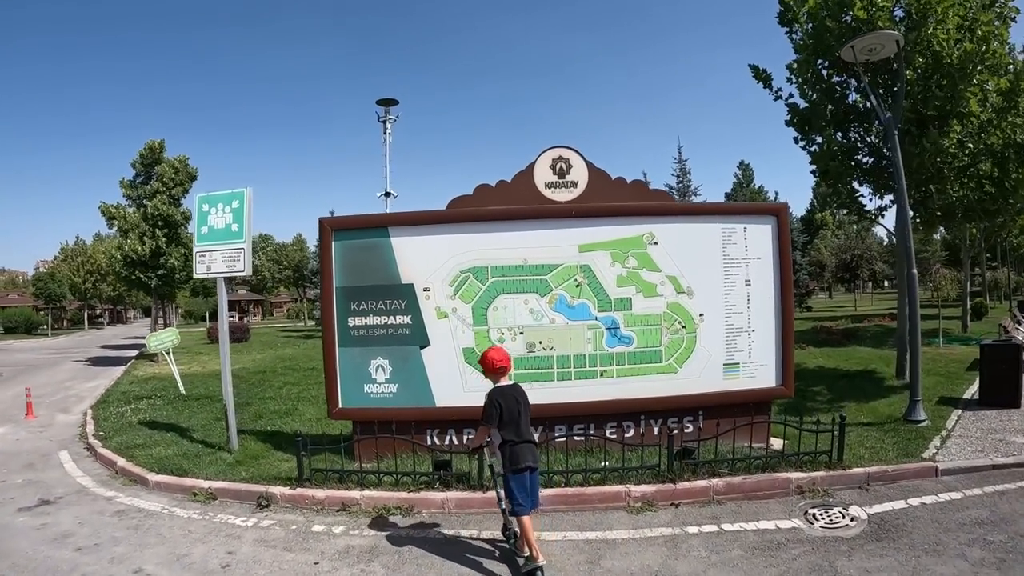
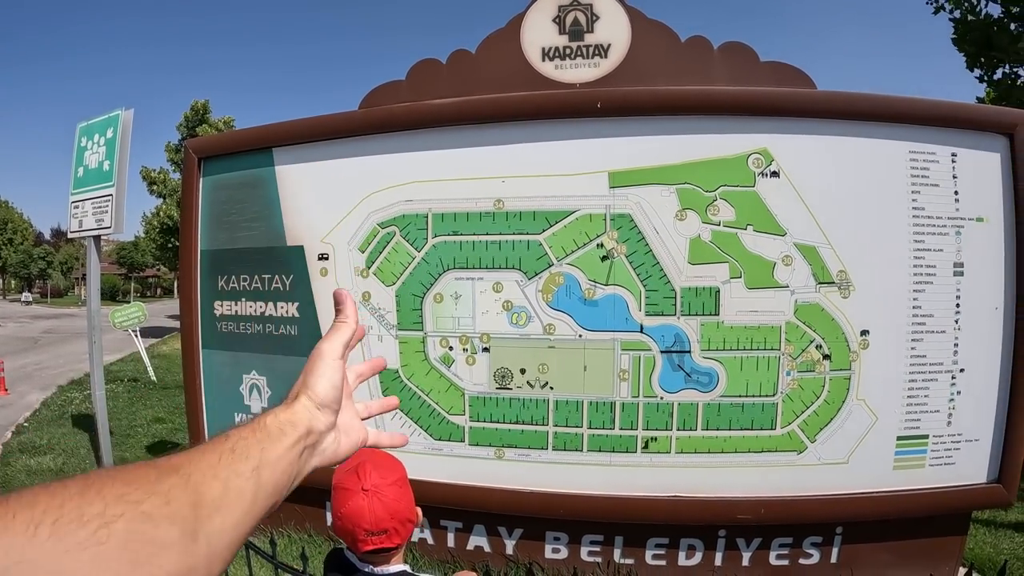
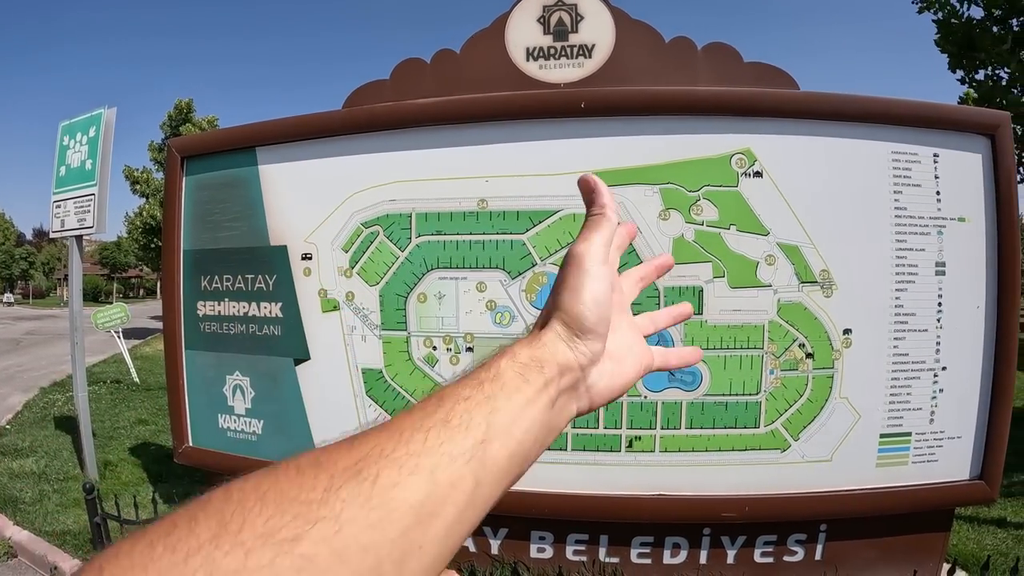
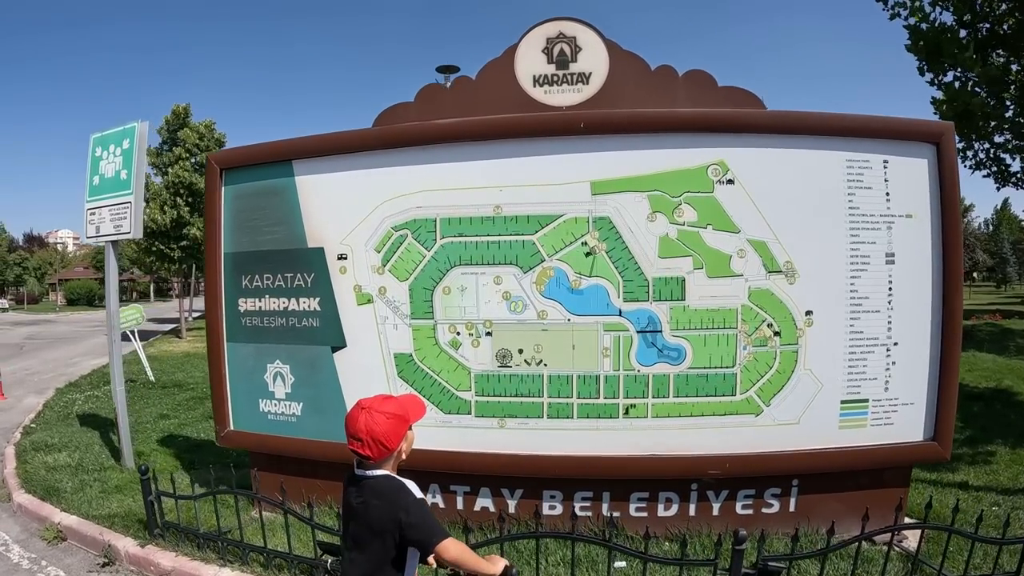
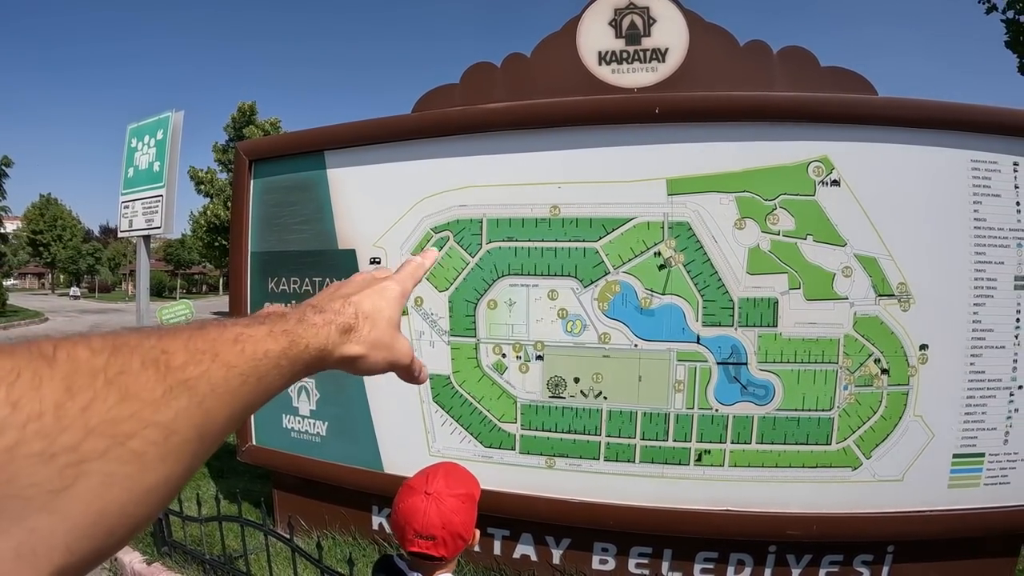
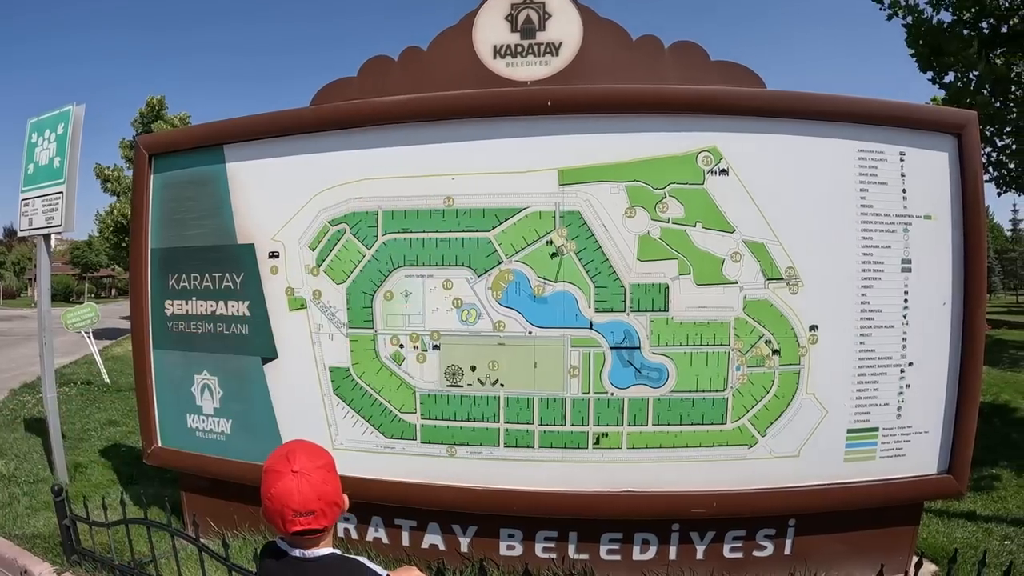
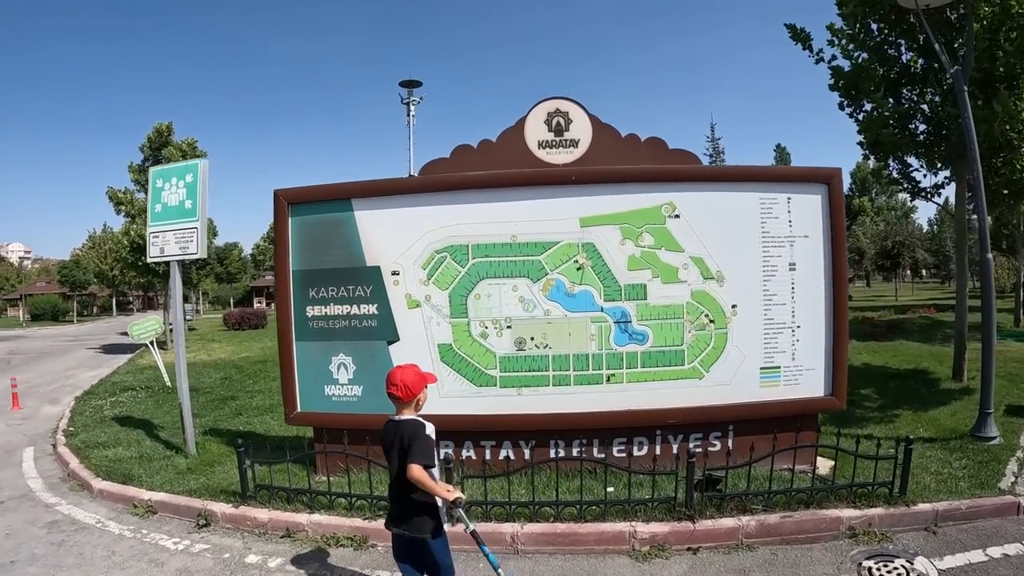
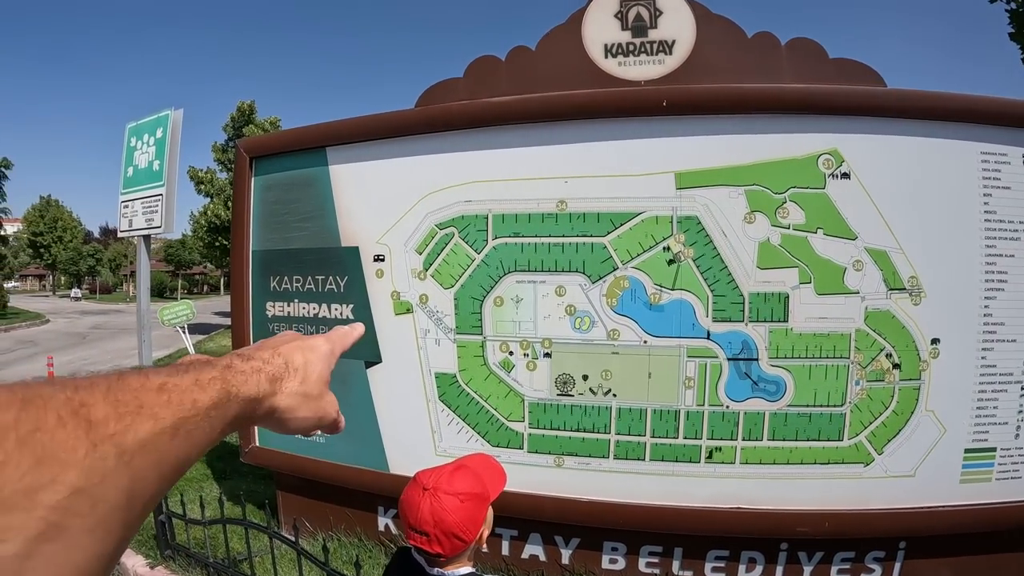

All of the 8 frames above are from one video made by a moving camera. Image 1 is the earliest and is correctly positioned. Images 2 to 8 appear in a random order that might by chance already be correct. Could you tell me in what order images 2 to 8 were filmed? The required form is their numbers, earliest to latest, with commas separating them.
7, 4, 8, 5, 2, 3, 6
